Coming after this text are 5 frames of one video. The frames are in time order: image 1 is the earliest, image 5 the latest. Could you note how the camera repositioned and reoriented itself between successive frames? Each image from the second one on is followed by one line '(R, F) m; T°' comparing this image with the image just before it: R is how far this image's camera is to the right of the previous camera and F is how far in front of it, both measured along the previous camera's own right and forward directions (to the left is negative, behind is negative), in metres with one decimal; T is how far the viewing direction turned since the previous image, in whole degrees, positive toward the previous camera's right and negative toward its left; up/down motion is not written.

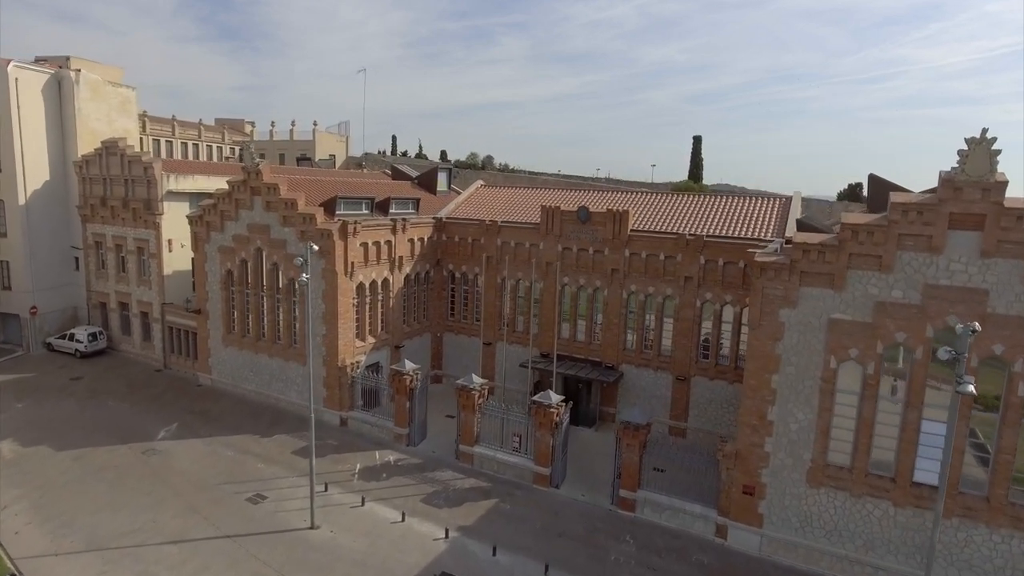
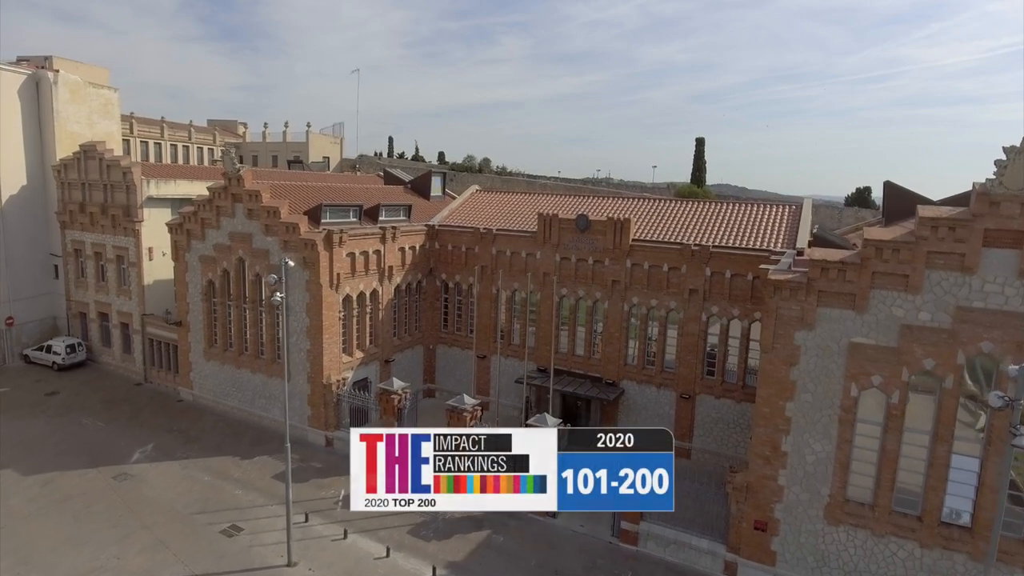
(+0.2, +1.3) m; 0°
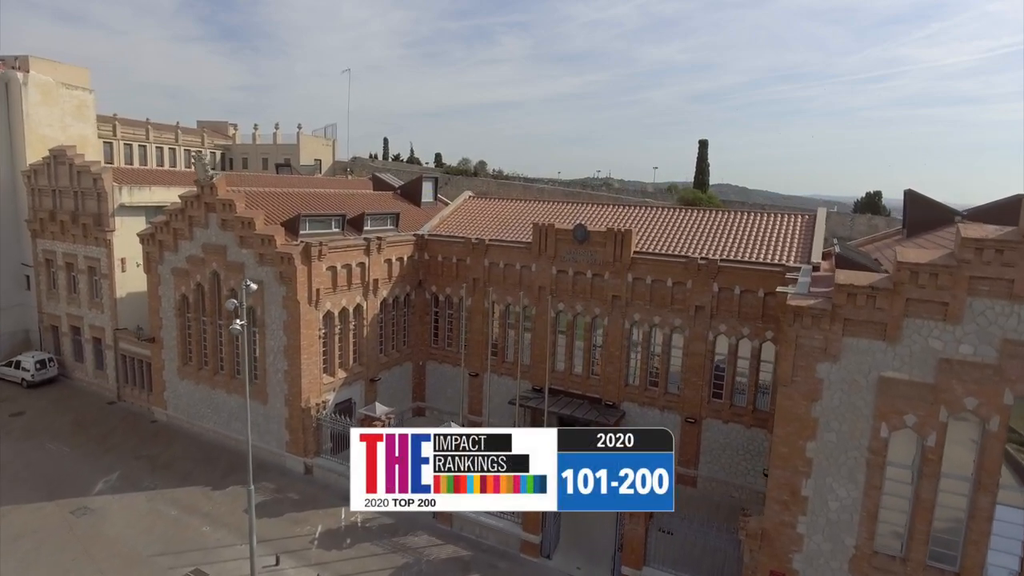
(+0.3, +1.6) m; 0°
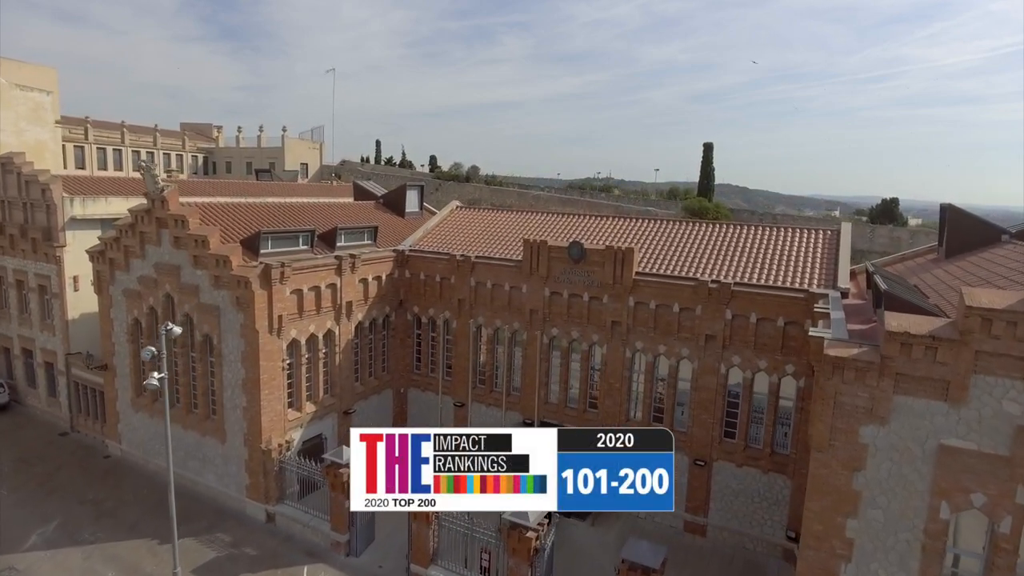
(+0.4, +2.4) m; 0°
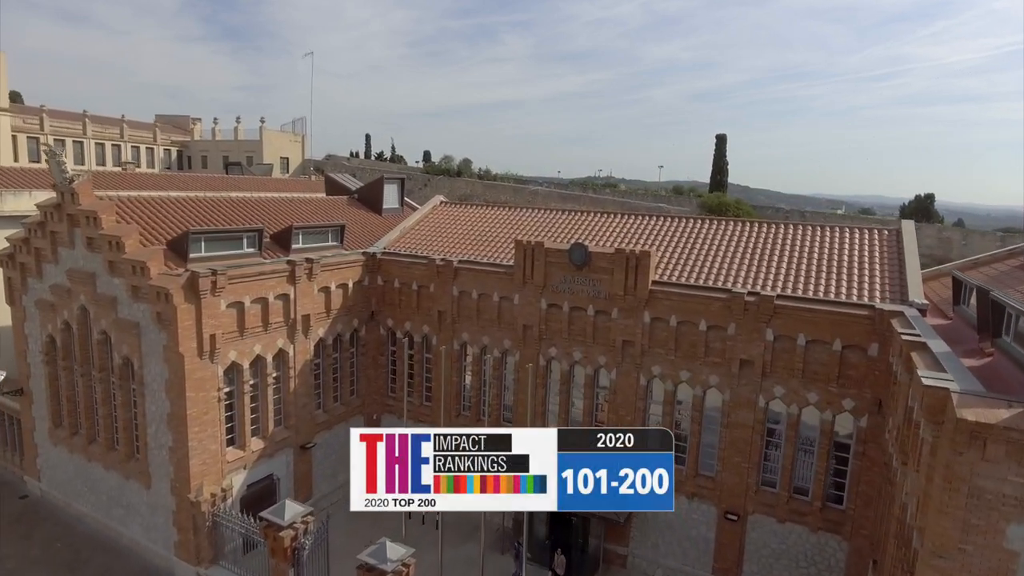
(+0.3, +3.6) m; 0°
